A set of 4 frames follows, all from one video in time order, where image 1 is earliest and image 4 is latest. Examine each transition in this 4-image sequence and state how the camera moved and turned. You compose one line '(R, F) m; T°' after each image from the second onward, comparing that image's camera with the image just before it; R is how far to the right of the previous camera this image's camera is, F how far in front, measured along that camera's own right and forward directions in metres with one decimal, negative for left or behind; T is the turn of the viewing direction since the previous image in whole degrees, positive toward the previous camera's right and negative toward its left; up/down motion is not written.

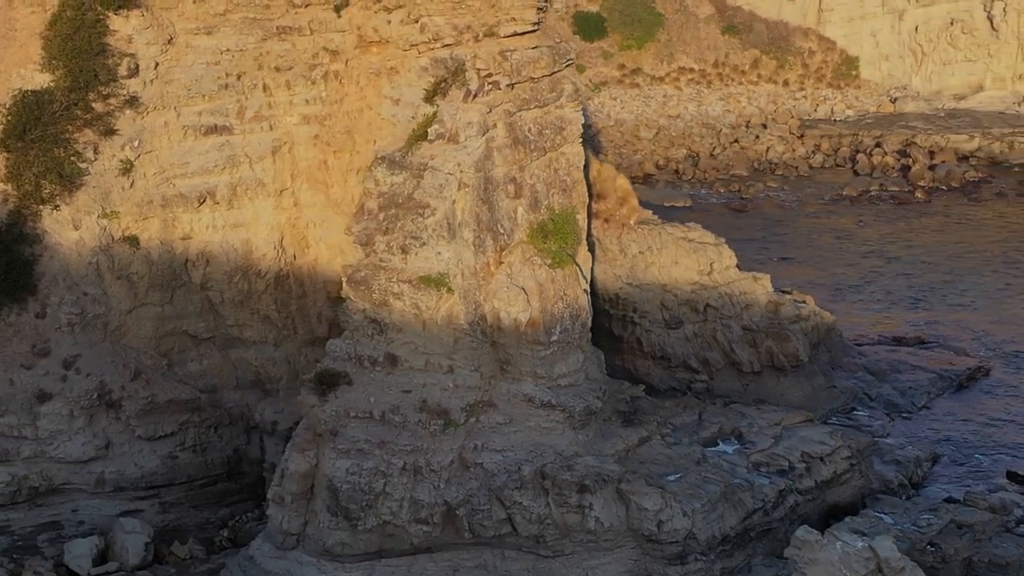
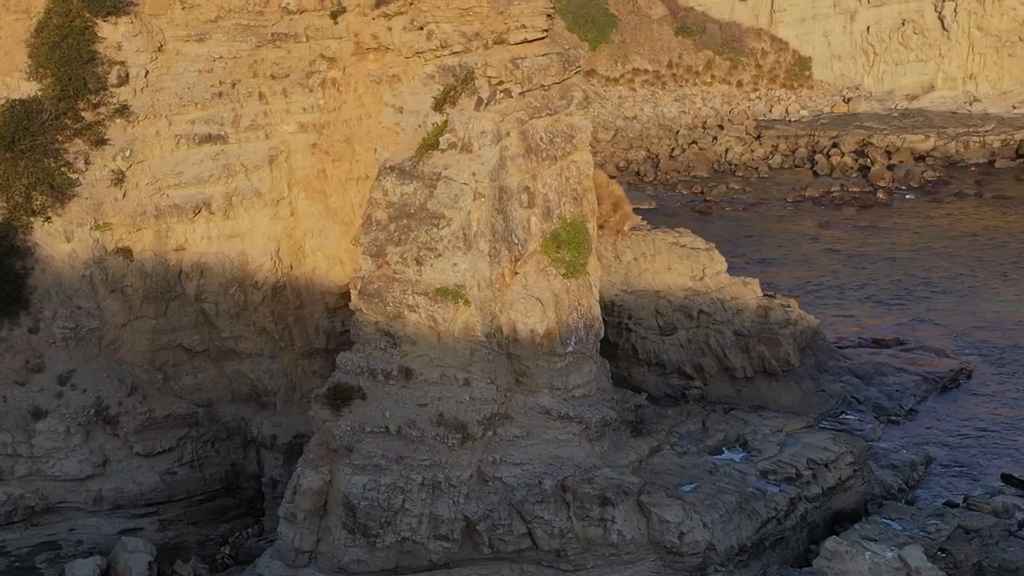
(-0.8, +0.2) m; +2°
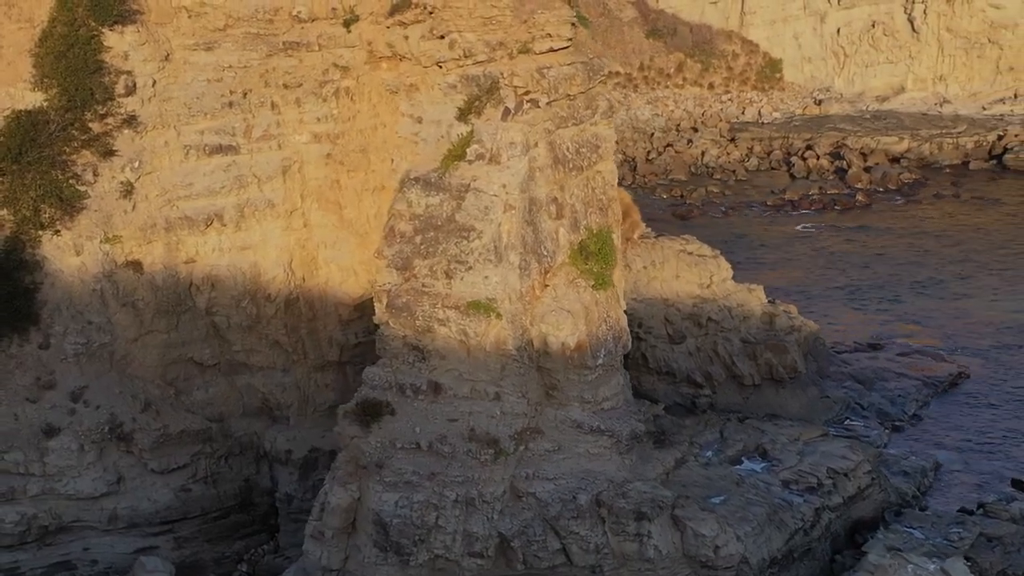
(-0.7, +0.2) m; +2°
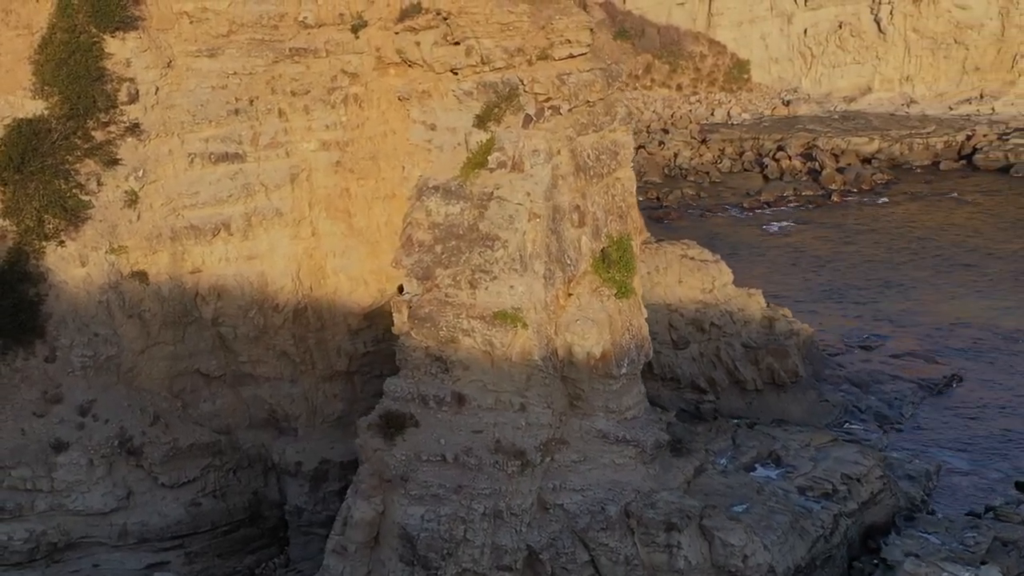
(-0.7, +0.2) m; +2°
